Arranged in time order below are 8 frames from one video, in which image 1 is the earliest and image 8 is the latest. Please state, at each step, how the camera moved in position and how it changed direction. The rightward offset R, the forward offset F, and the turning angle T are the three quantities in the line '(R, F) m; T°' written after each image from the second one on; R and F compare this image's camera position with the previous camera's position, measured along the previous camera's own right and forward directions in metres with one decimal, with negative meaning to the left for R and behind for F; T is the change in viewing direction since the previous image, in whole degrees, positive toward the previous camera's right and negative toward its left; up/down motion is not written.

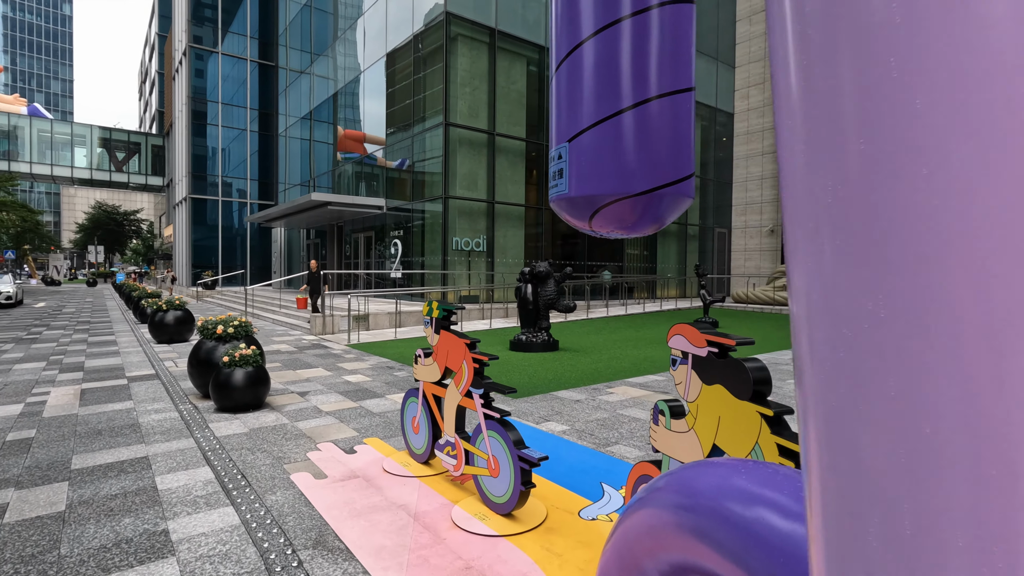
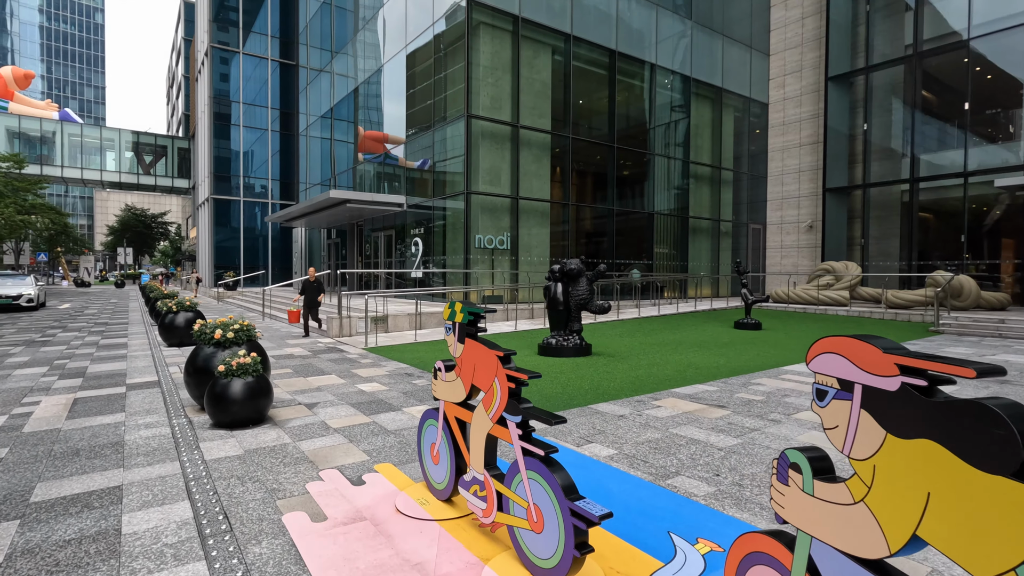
(-0.1, +0.9) m; -2°
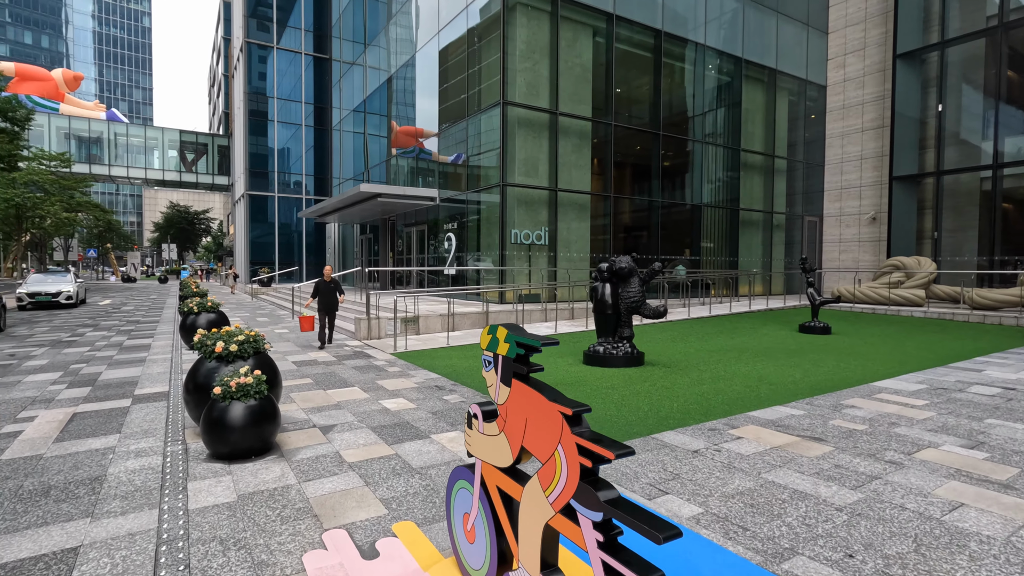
(-0.2, +1.0) m; -4°
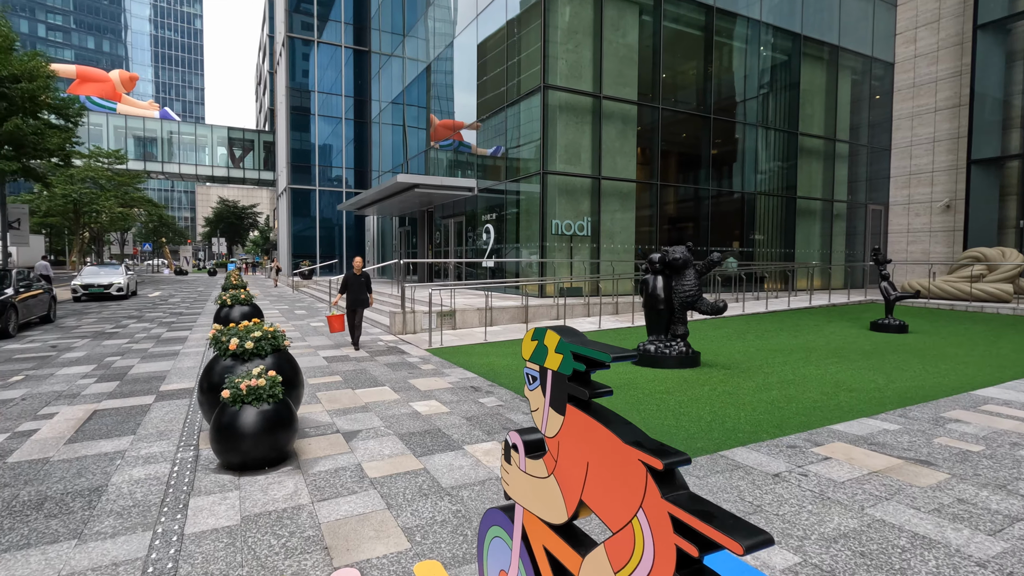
(-0.1, +0.7) m; -4°
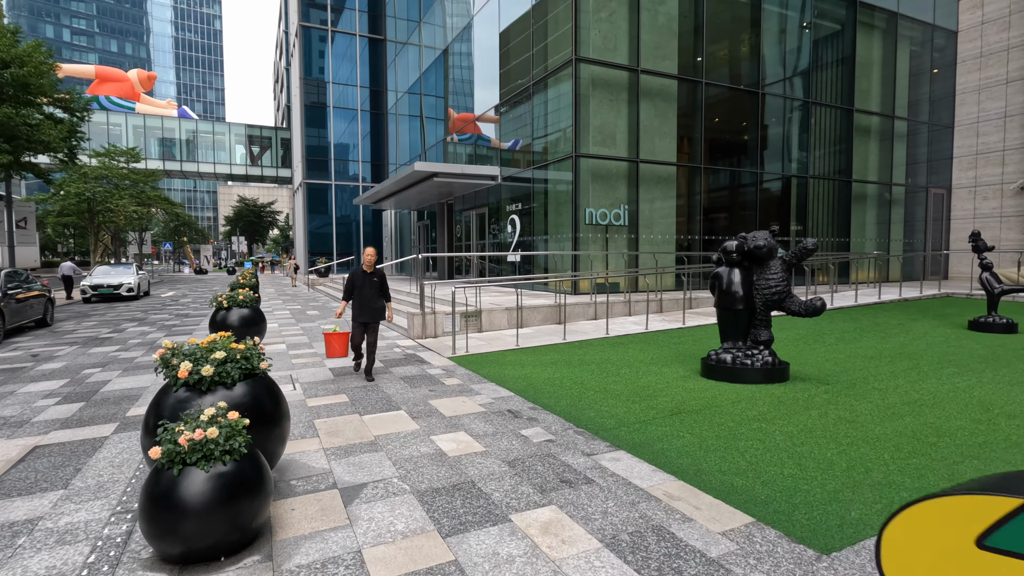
(-0.3, +1.5) m; -2°
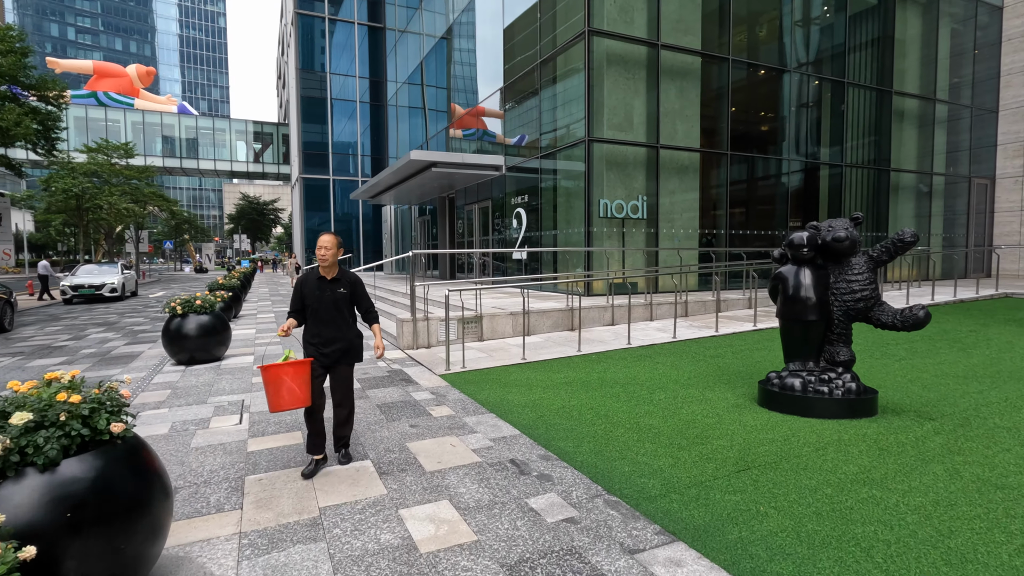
(0.0, +1.5) m; -1°
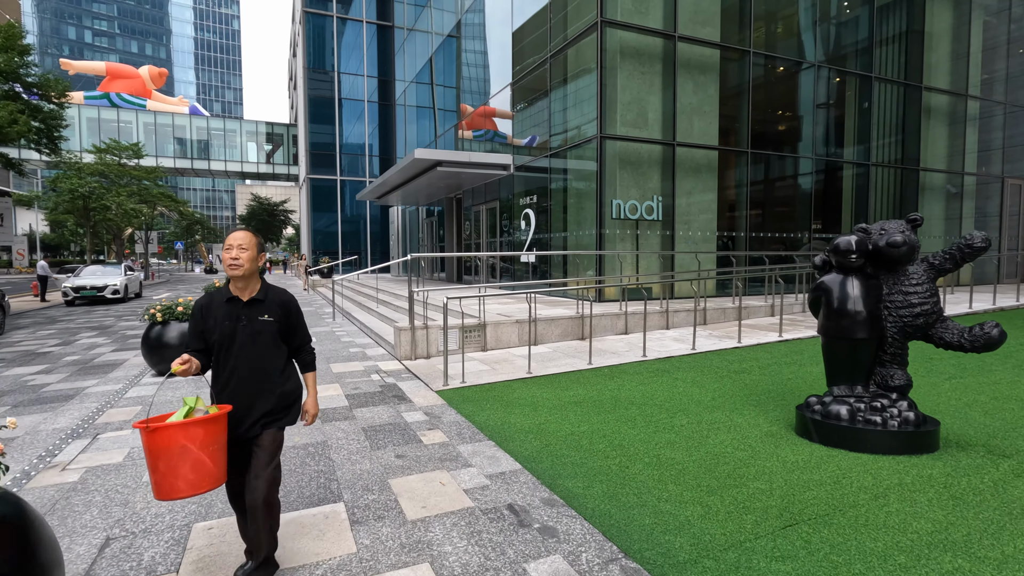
(+0.1, +0.6) m; -1°
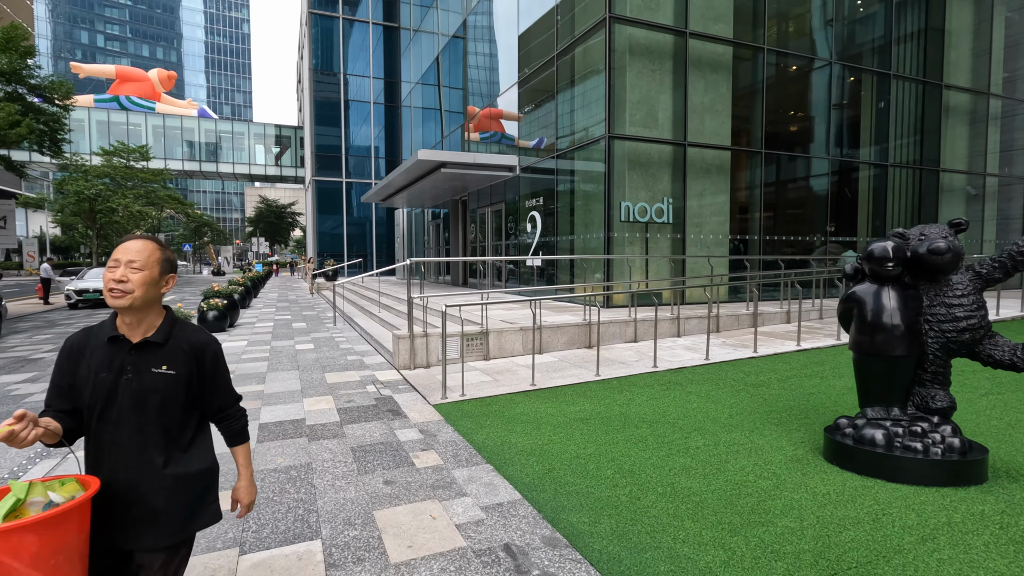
(+0.1, +0.4) m; -1°
